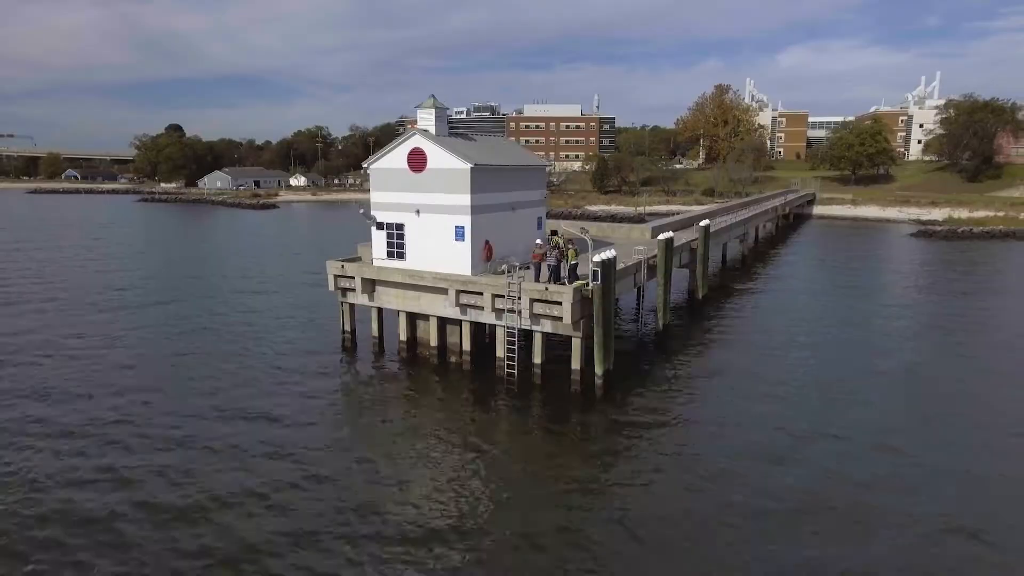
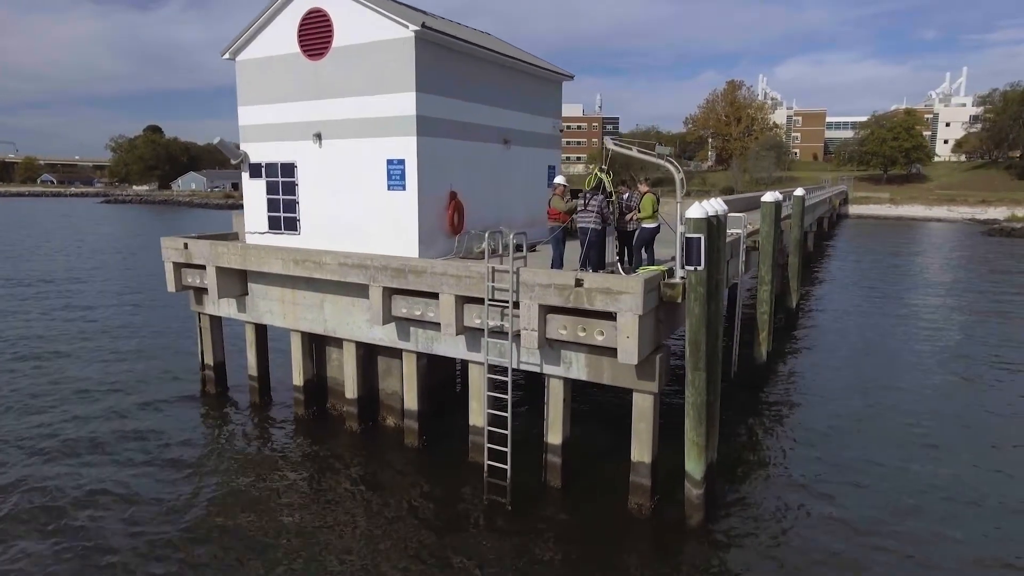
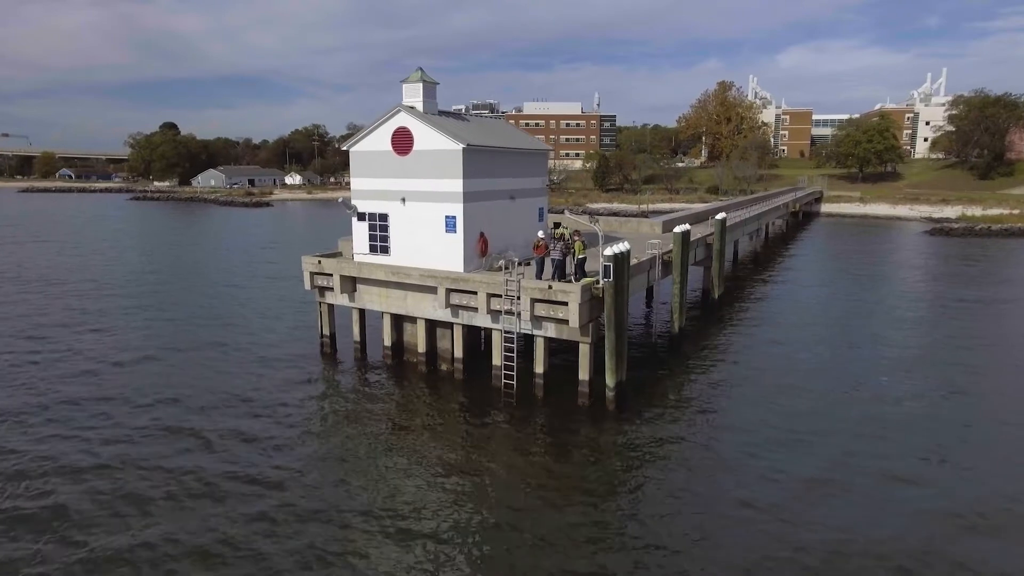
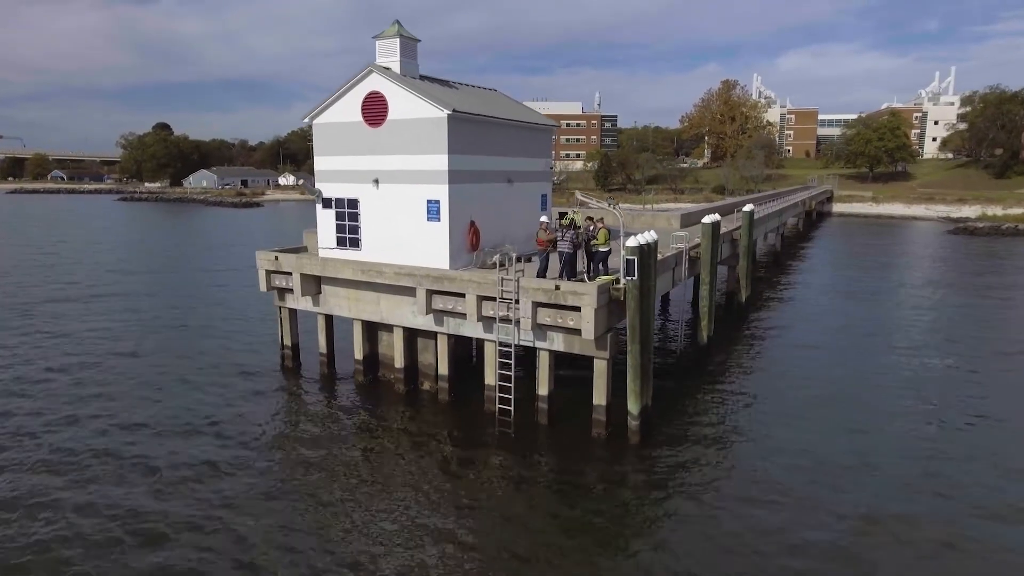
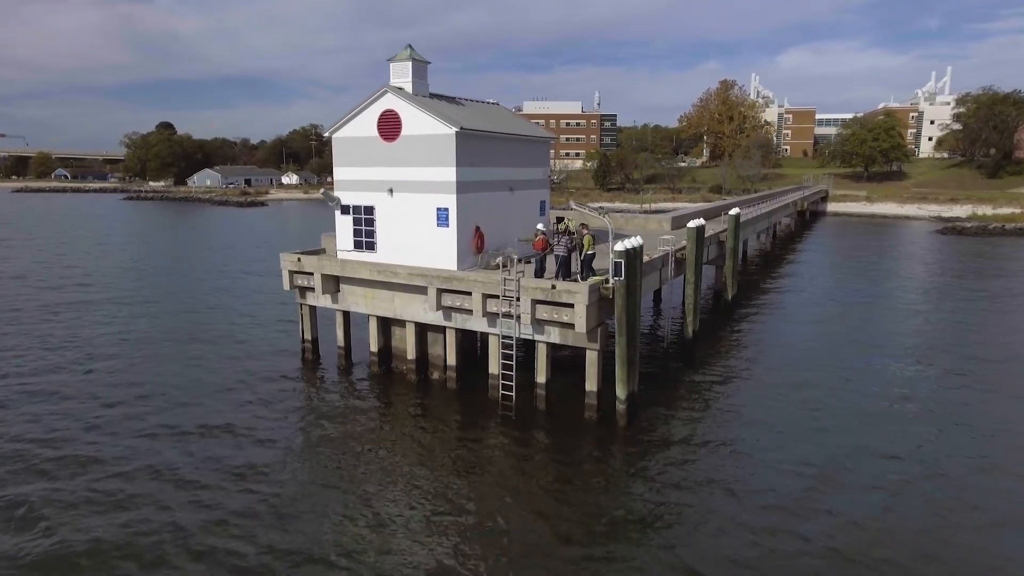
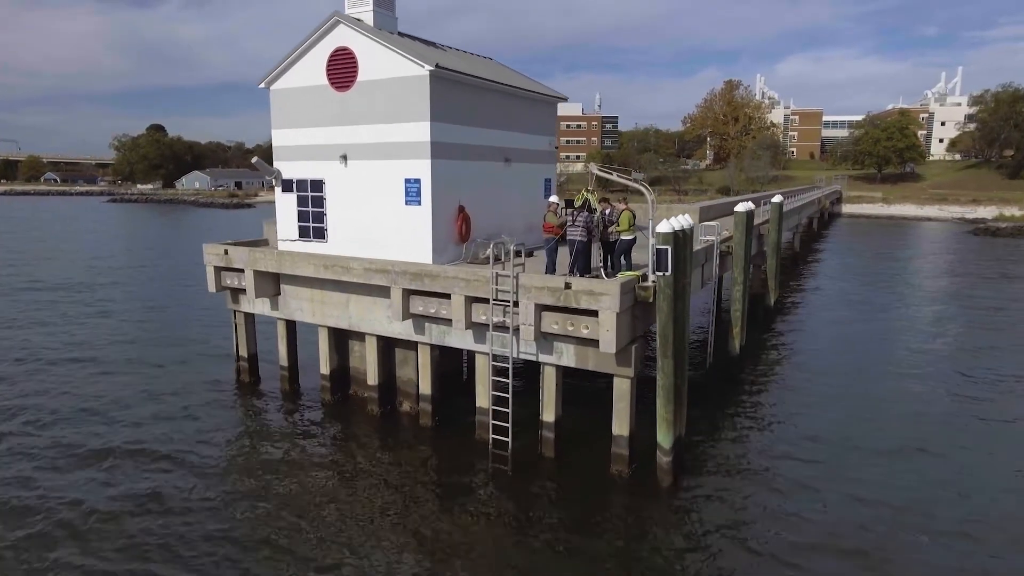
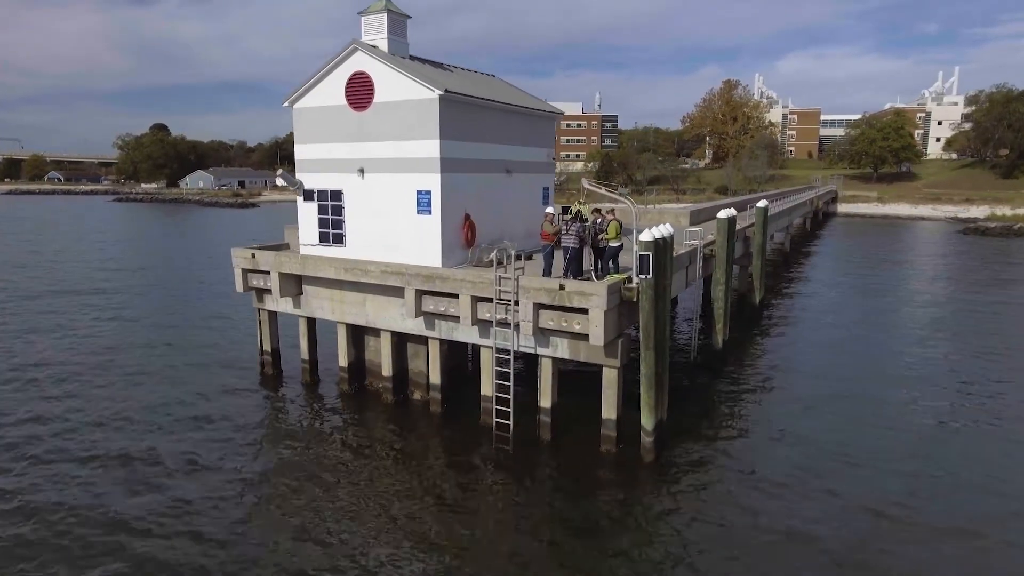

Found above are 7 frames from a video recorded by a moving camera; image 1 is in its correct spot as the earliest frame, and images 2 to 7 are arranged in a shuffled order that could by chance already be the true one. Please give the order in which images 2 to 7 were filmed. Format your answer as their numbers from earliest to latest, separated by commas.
3, 5, 4, 7, 6, 2
